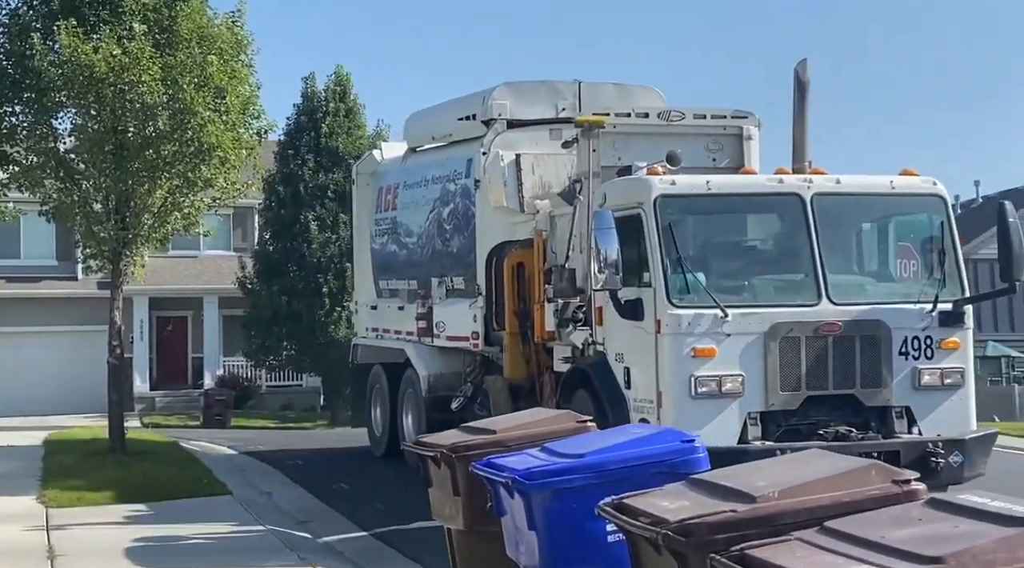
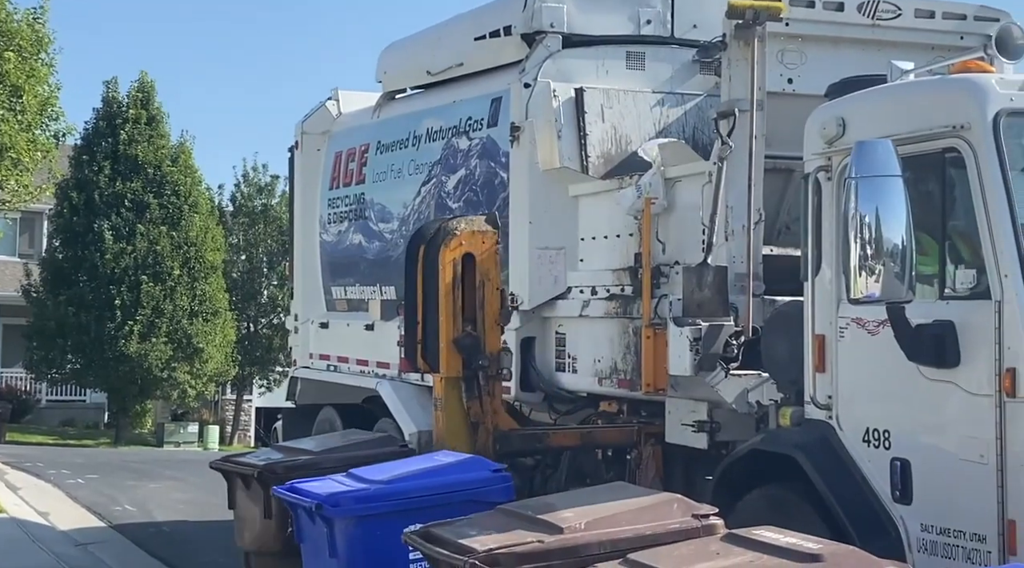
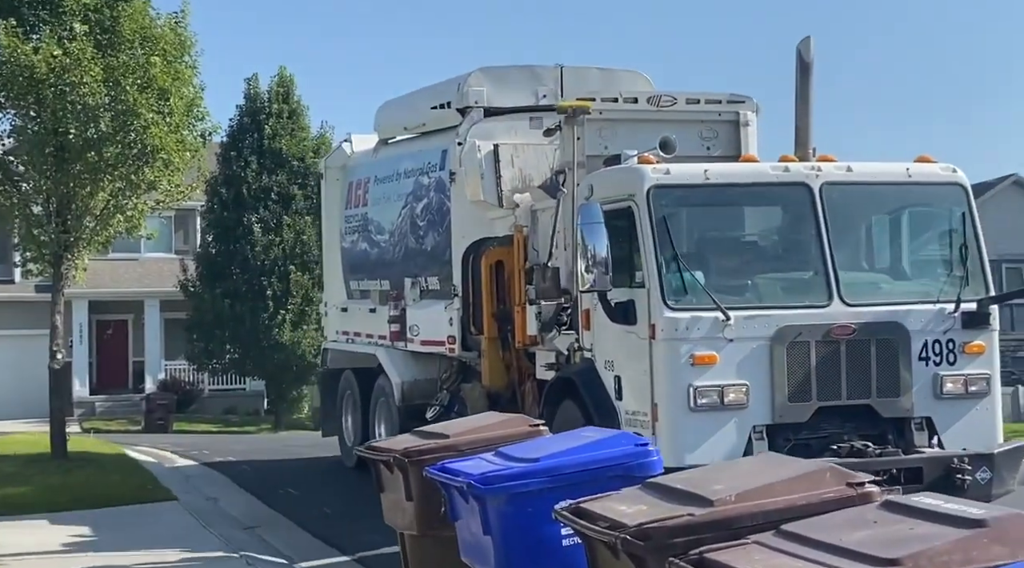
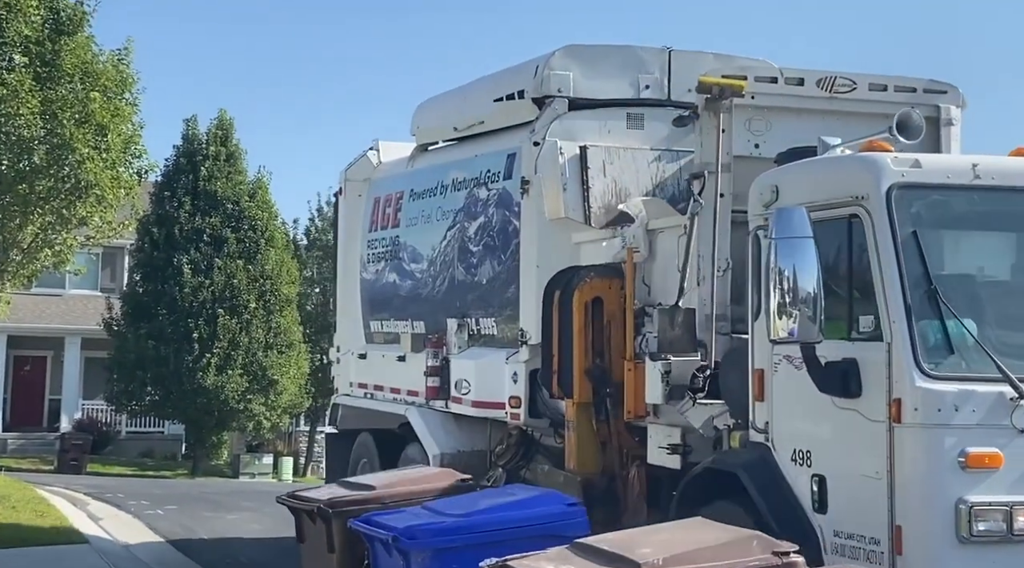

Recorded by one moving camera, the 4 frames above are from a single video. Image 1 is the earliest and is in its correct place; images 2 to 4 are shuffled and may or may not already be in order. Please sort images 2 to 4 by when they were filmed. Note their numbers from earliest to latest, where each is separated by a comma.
3, 4, 2
